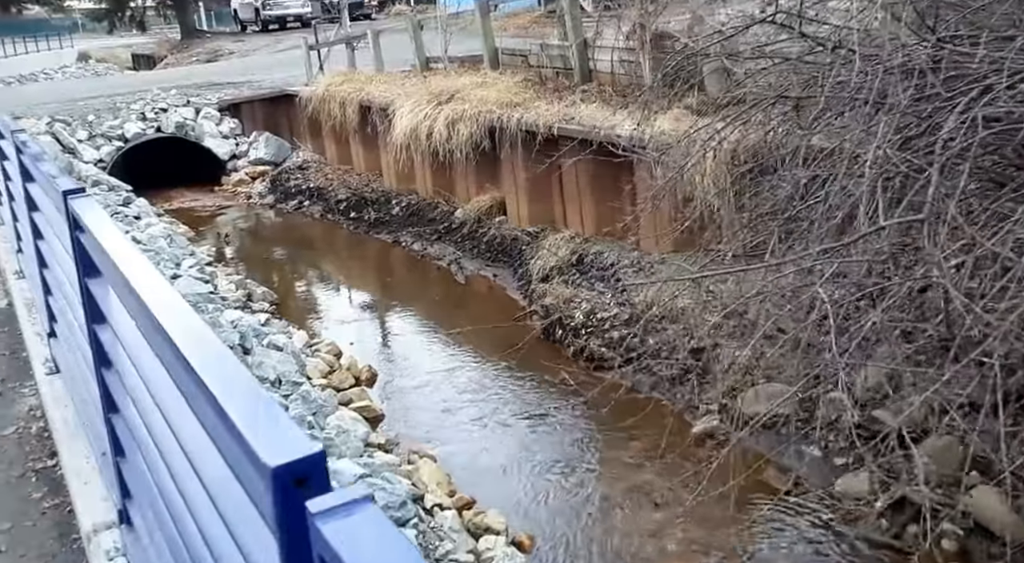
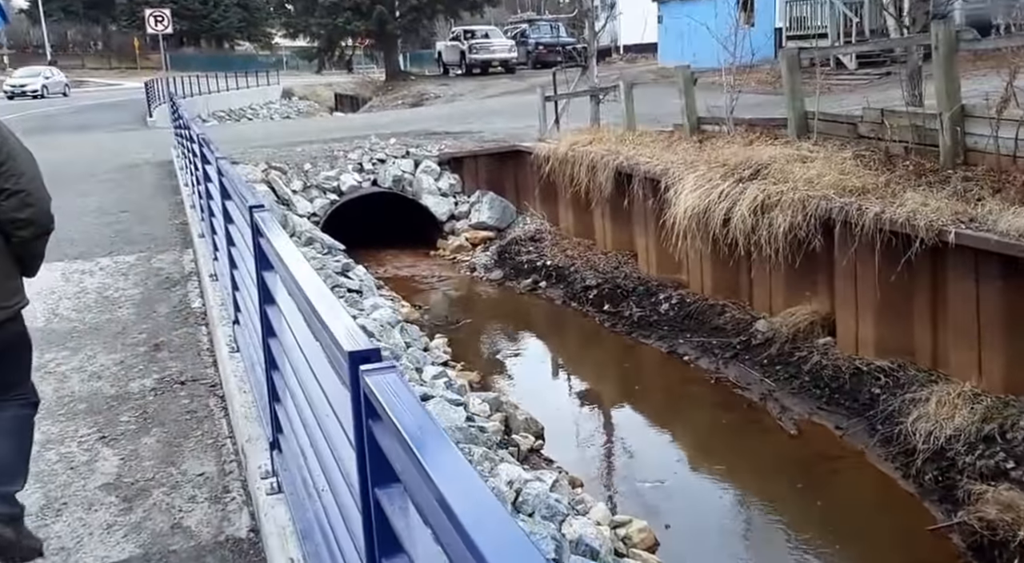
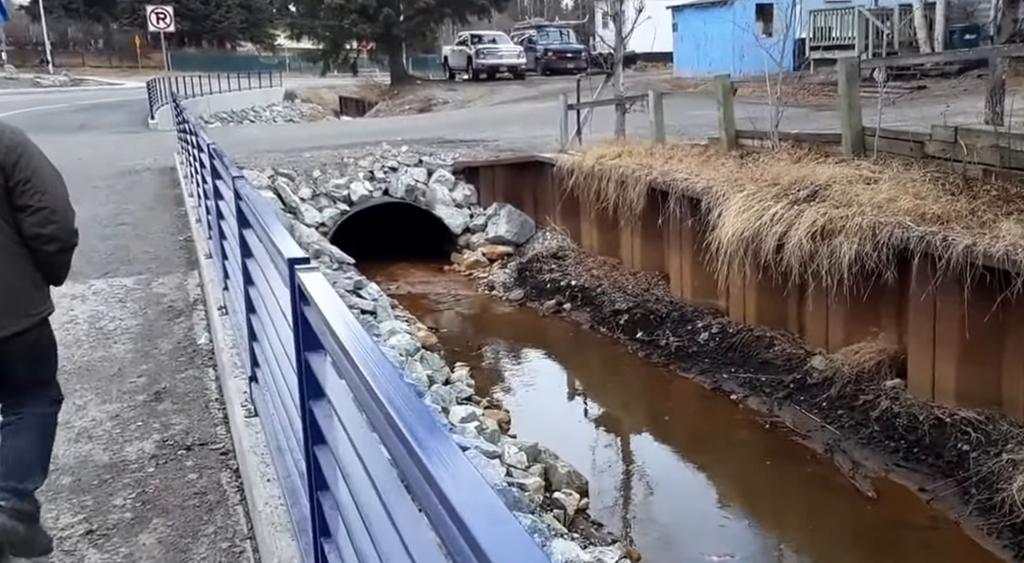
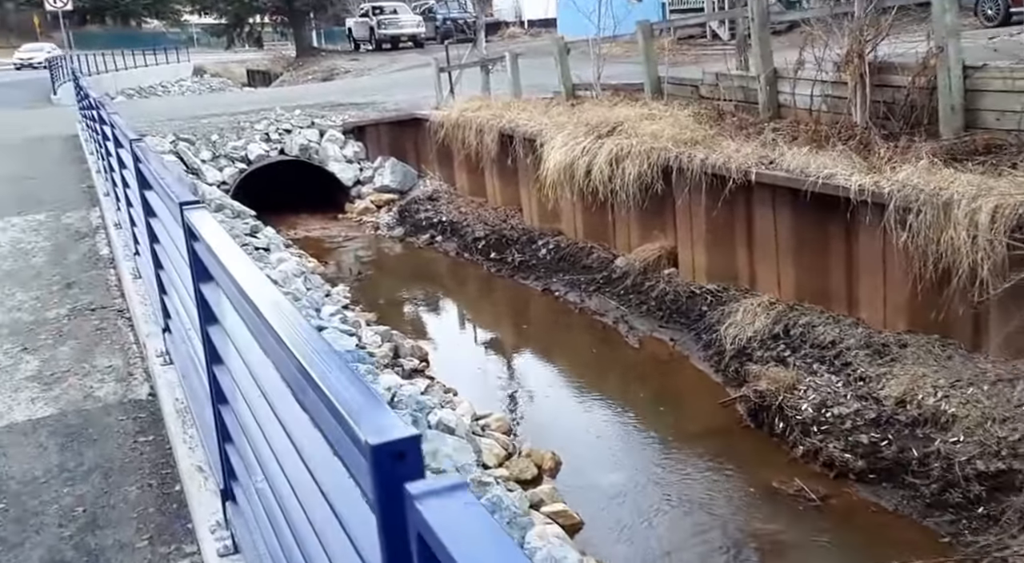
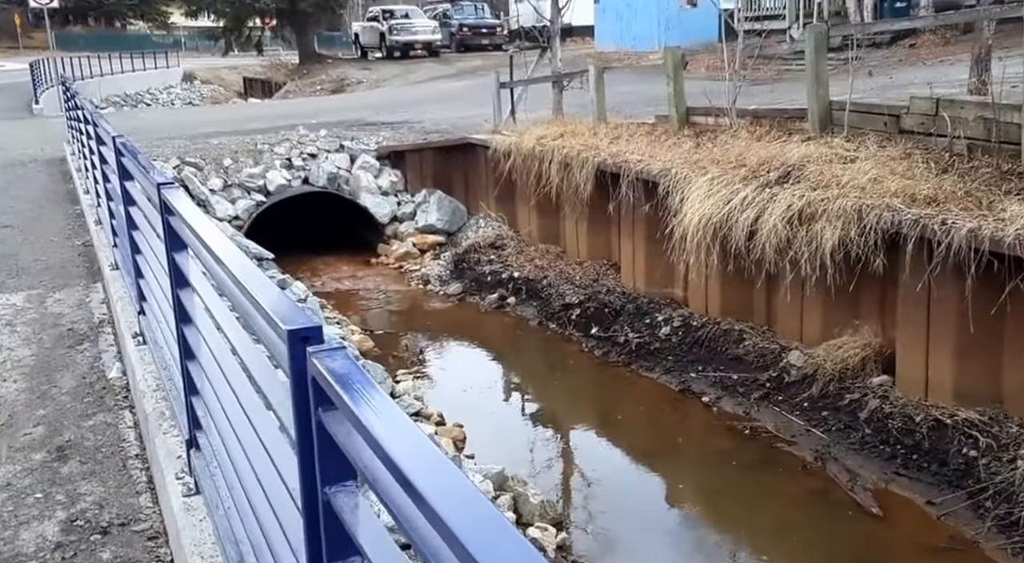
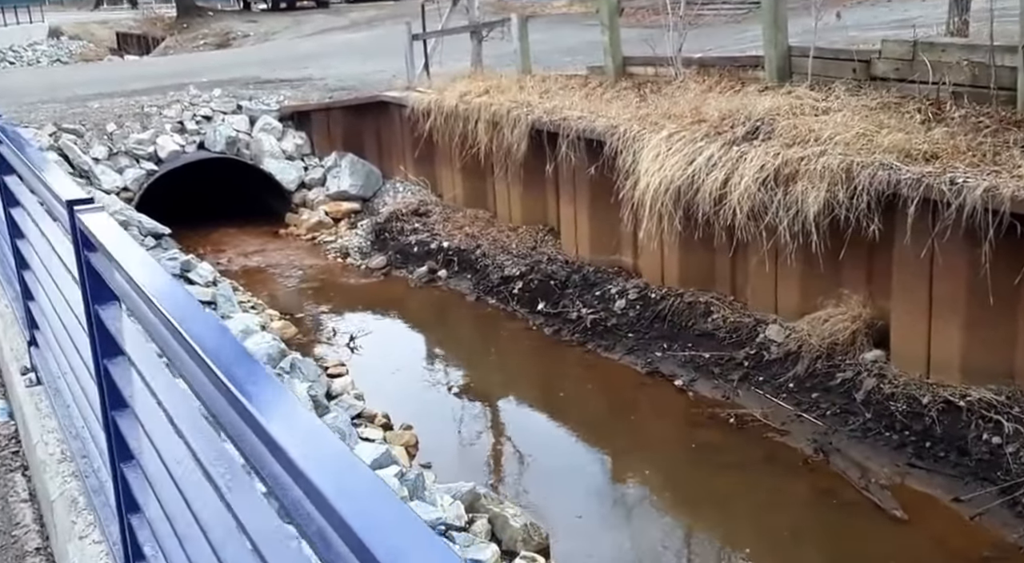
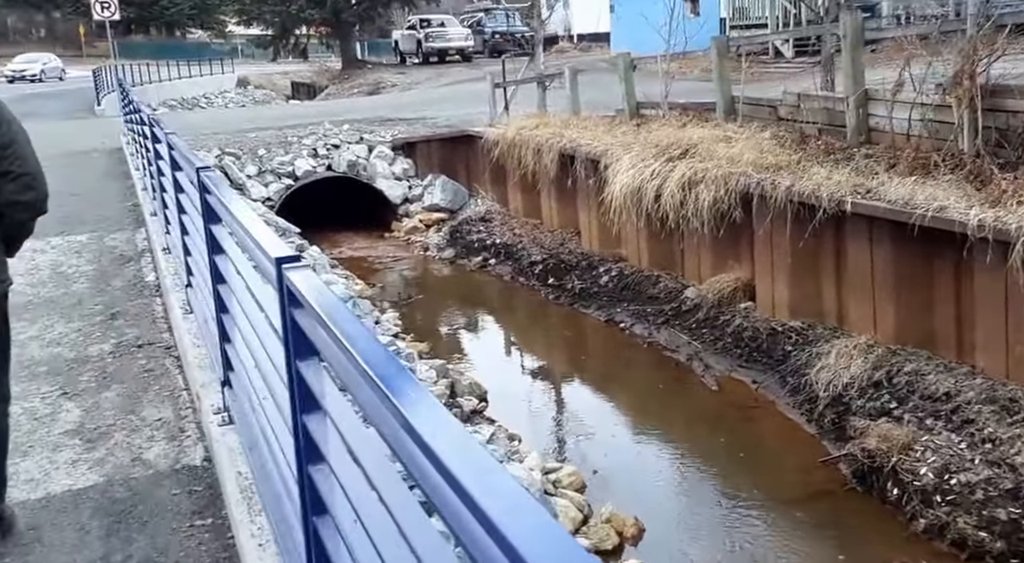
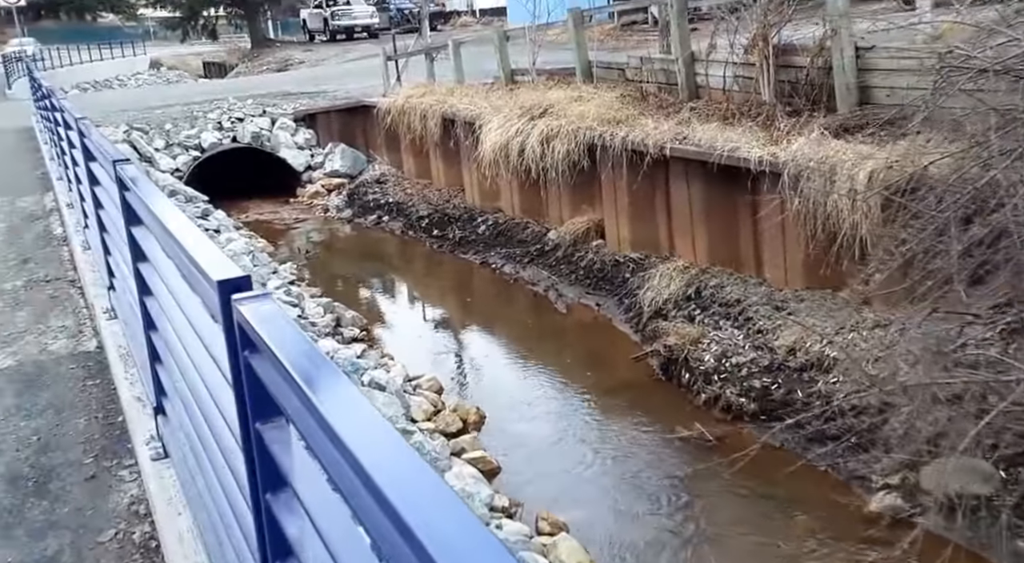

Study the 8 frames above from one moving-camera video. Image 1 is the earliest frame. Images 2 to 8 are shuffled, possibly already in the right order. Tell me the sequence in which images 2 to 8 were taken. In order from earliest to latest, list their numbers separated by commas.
8, 4, 7, 2, 3, 5, 6
